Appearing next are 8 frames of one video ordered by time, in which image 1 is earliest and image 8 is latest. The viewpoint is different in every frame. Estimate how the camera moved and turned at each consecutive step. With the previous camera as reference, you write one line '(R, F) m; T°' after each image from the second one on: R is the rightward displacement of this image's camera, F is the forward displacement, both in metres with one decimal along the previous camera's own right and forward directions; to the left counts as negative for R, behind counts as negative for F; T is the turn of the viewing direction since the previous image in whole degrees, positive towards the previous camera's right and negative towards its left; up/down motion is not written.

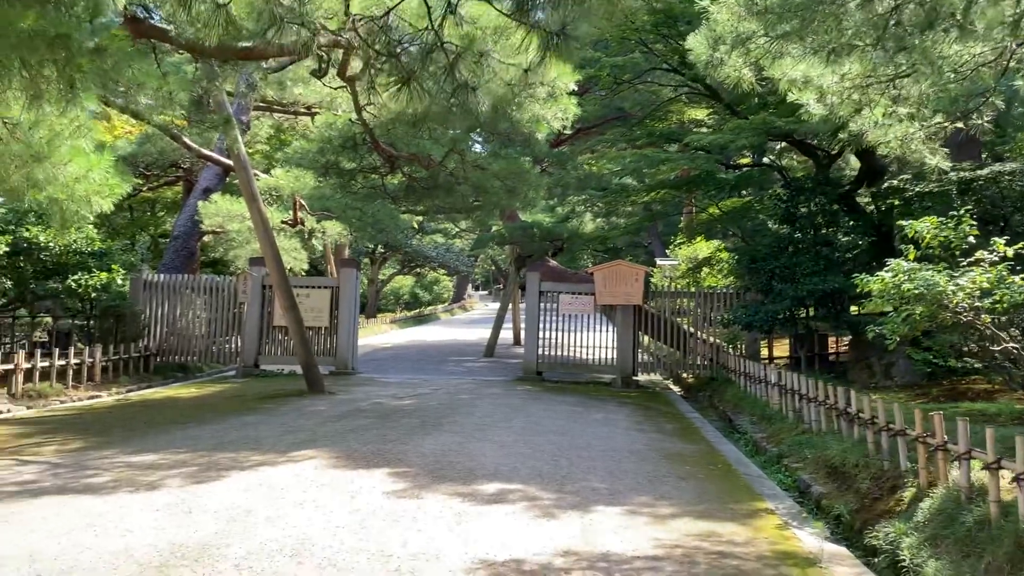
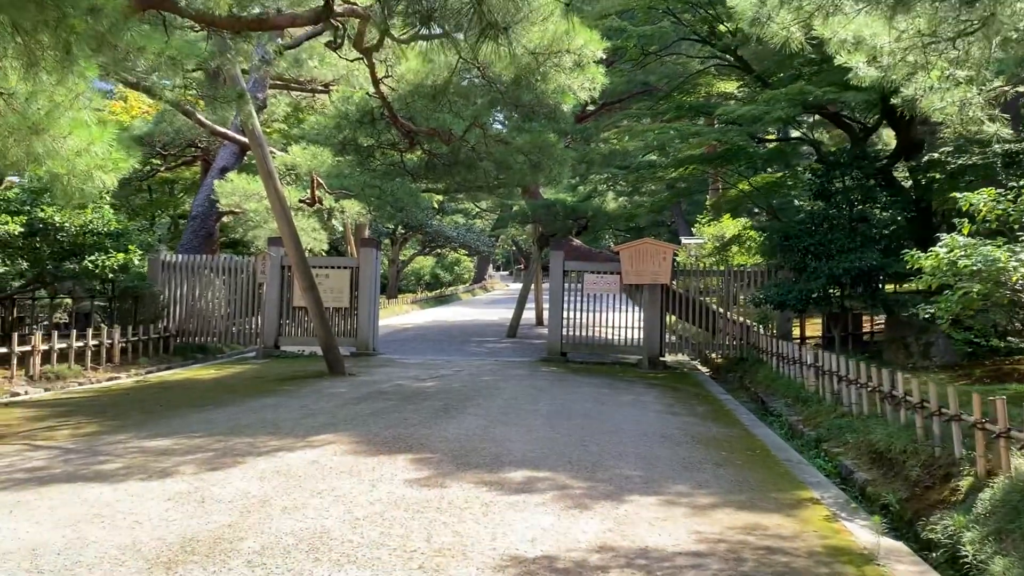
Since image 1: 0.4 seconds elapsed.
(0.0, +0.3) m; -1°
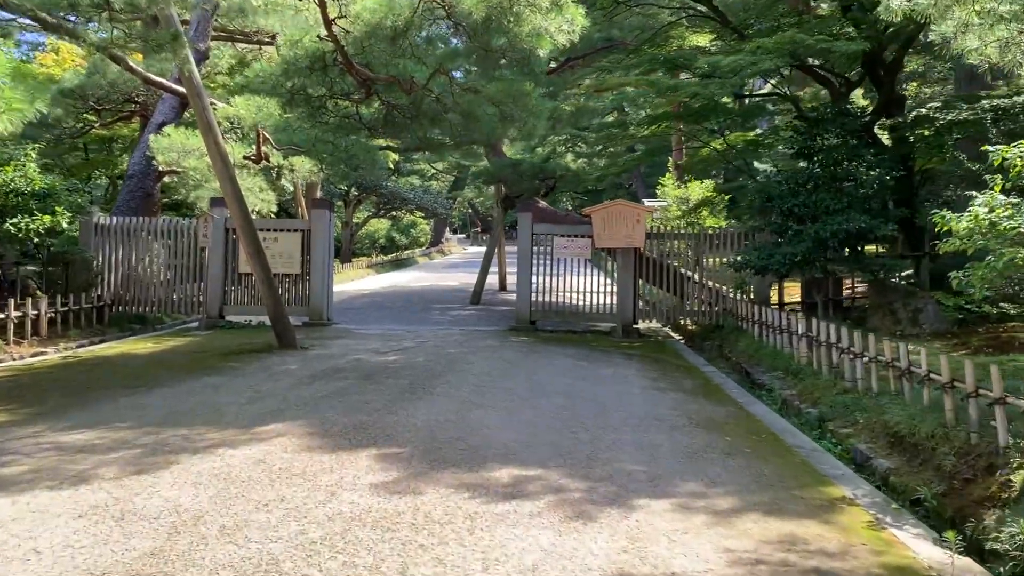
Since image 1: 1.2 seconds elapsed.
(-0.1, +0.8) m; +3°
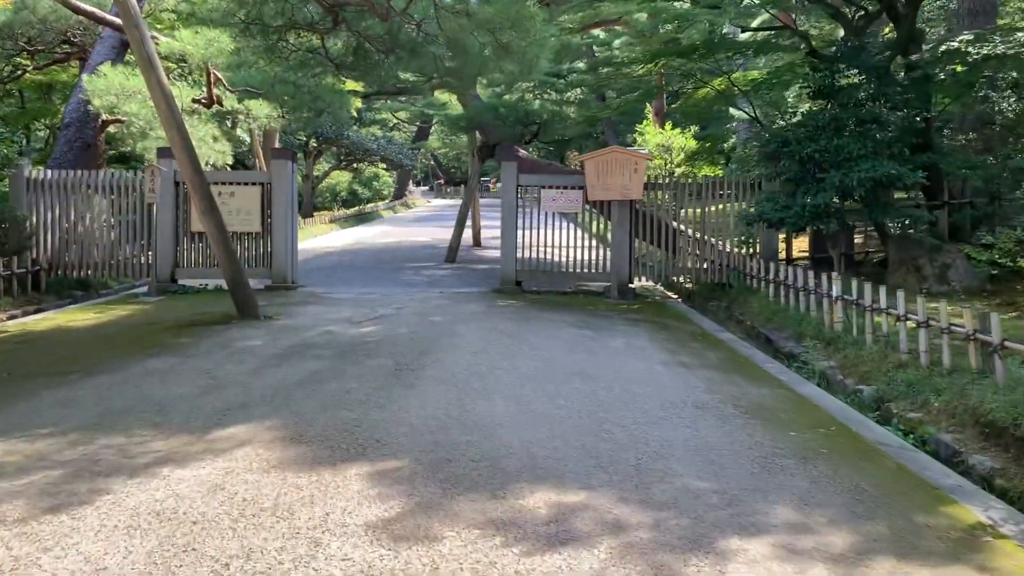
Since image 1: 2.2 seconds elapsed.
(-0.3, +1.1) m; +2°
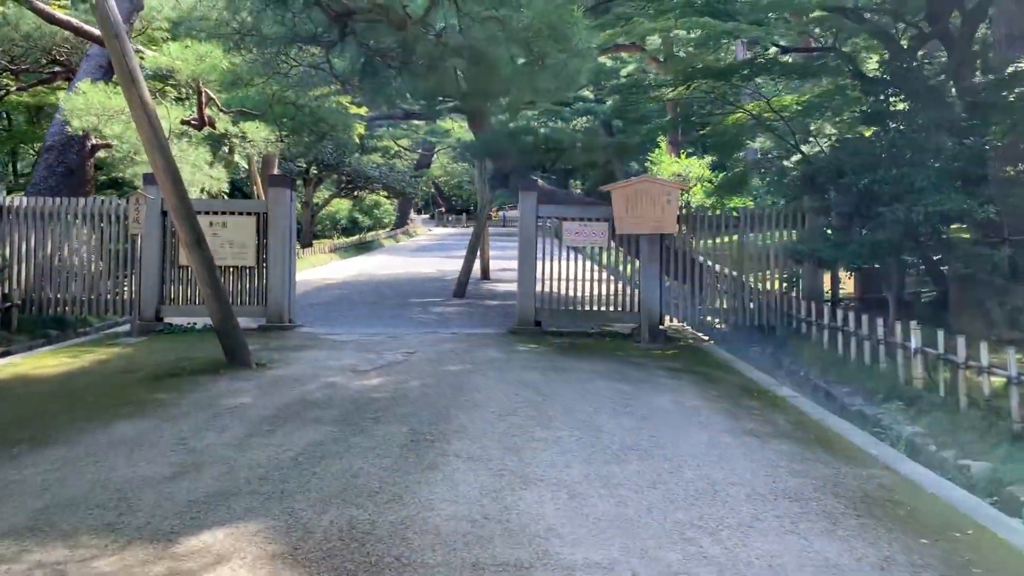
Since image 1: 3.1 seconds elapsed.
(-0.2, +1.0) m; 0°
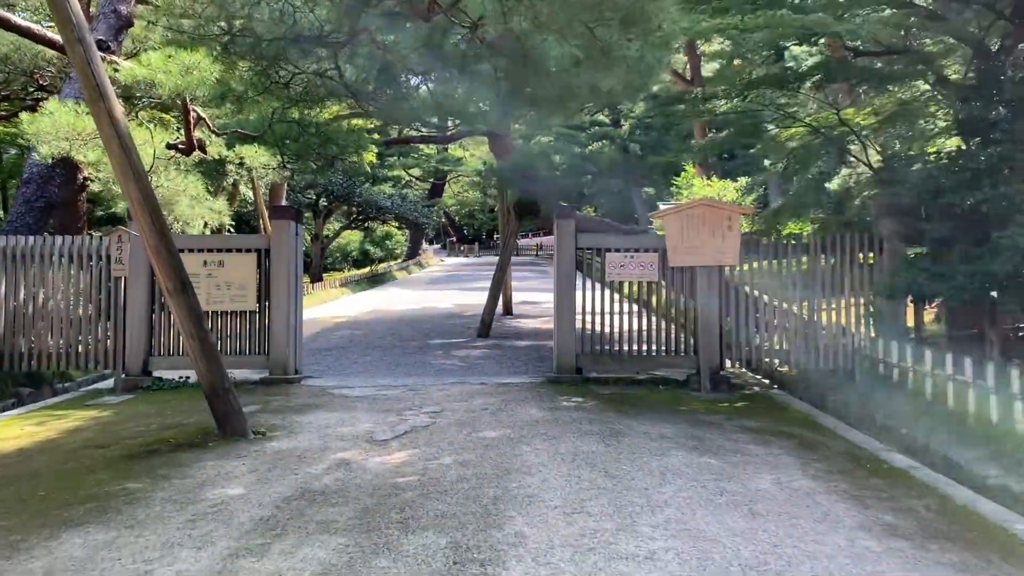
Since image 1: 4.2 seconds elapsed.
(-0.3, +1.2) m; -1°
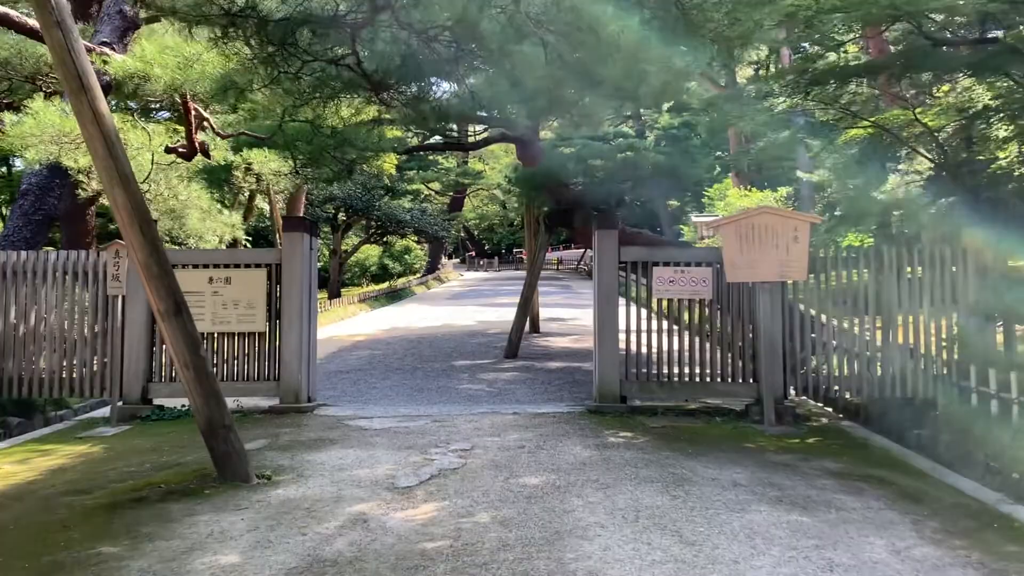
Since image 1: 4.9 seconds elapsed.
(-0.2, +0.9) m; -1°
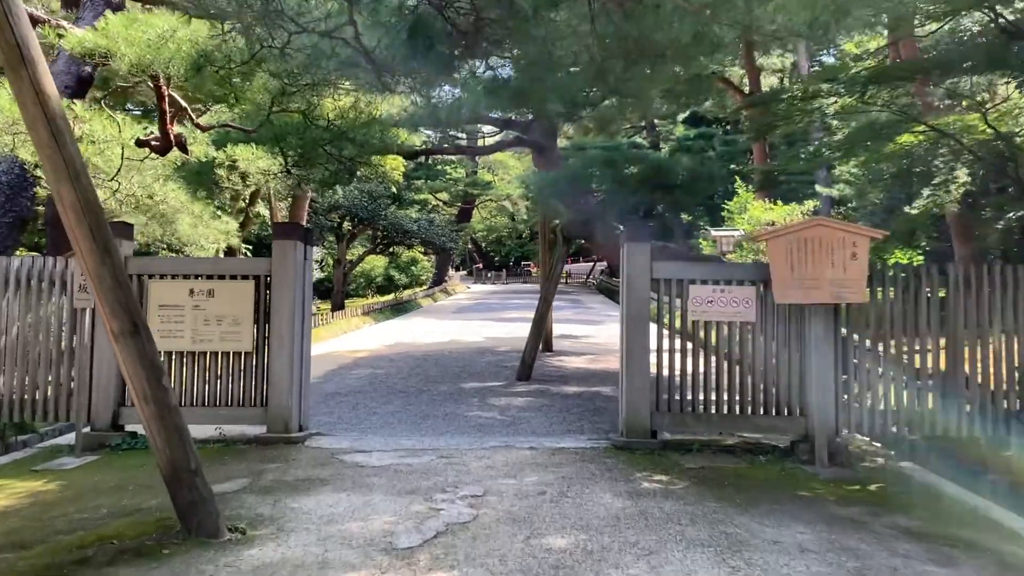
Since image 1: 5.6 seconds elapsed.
(-0.1, +0.9) m; 0°
